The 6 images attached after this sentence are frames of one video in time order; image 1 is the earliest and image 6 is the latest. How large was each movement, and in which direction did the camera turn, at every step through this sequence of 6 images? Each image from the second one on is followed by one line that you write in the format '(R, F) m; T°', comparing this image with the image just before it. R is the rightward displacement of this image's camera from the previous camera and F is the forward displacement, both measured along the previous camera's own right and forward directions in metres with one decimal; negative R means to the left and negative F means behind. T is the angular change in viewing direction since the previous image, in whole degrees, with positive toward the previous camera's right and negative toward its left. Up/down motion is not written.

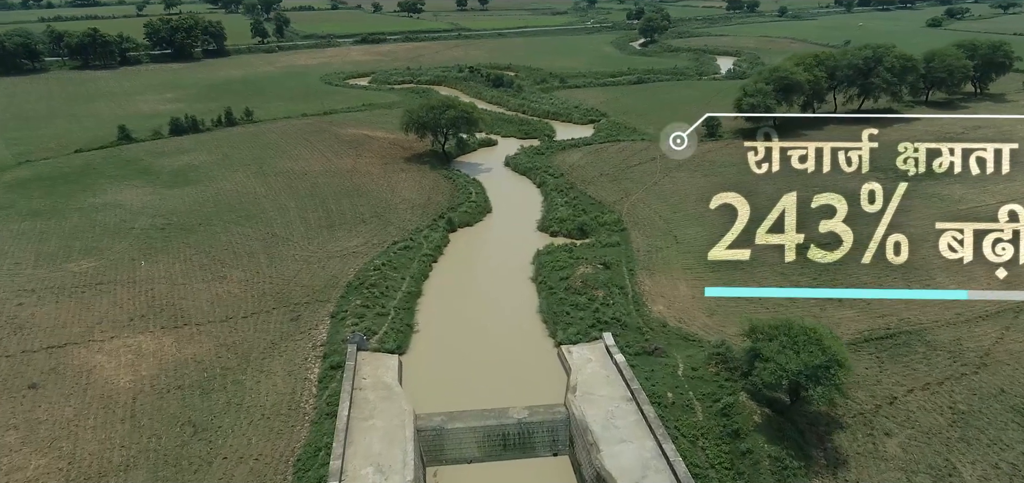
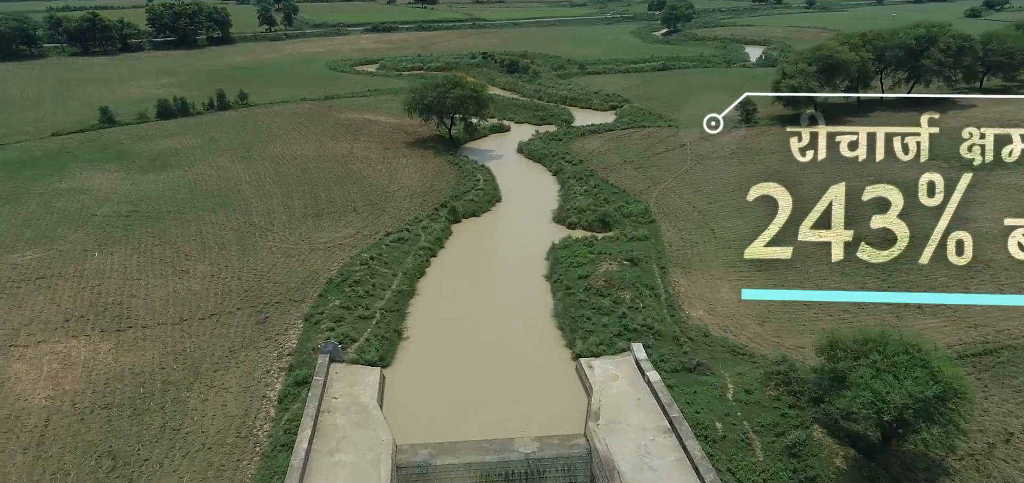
(+0.2, +4.5) m; -1°
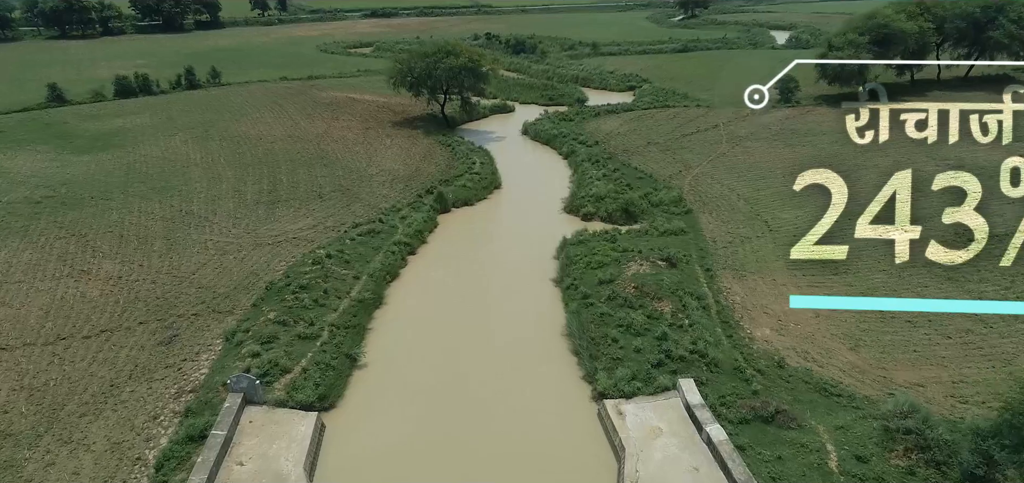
(+0.2, +6.0) m; -1°
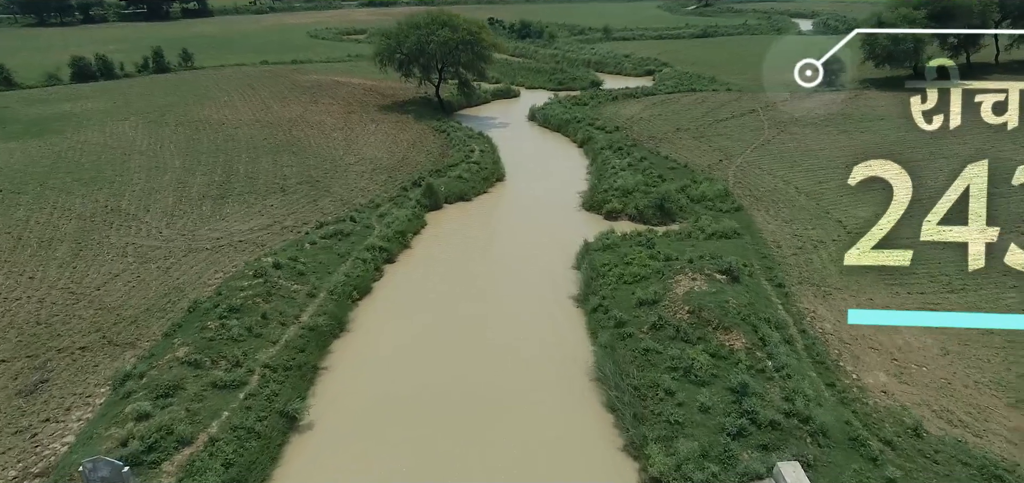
(-0.1, +4.8) m; 0°
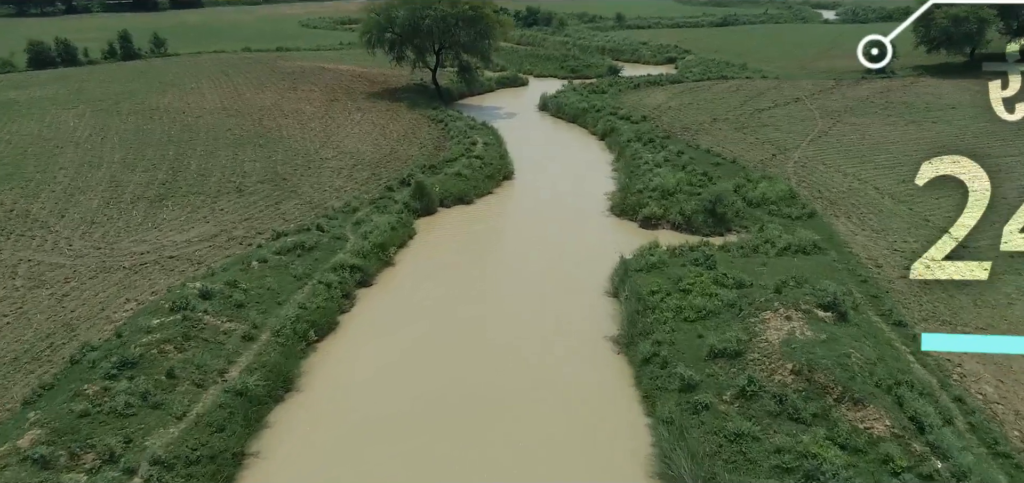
(-0.2, +4.1) m; 0°
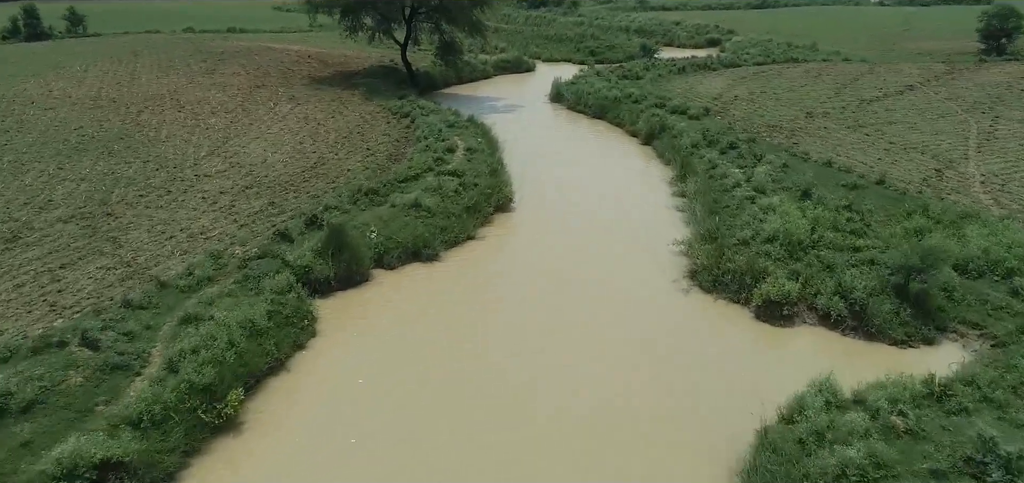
(+0.1, +7.6) m; 0°
